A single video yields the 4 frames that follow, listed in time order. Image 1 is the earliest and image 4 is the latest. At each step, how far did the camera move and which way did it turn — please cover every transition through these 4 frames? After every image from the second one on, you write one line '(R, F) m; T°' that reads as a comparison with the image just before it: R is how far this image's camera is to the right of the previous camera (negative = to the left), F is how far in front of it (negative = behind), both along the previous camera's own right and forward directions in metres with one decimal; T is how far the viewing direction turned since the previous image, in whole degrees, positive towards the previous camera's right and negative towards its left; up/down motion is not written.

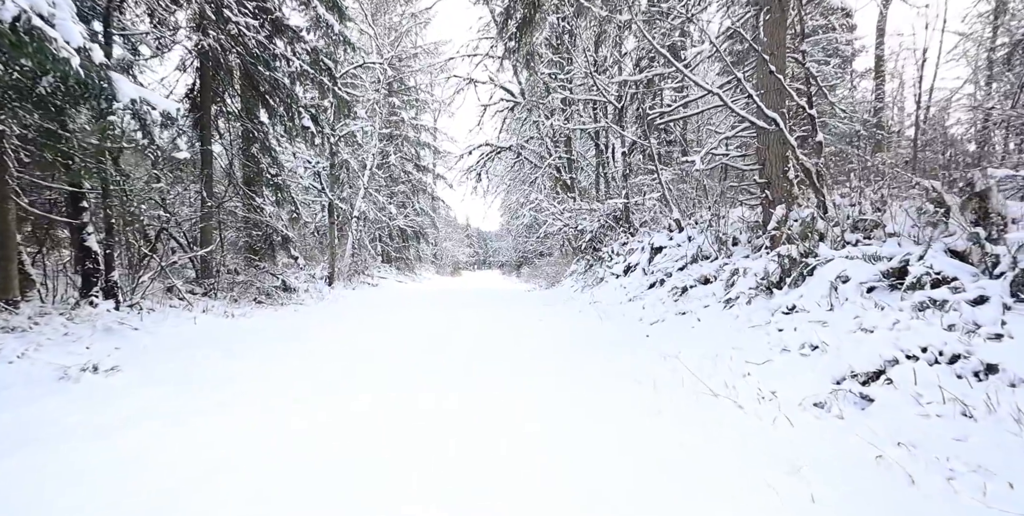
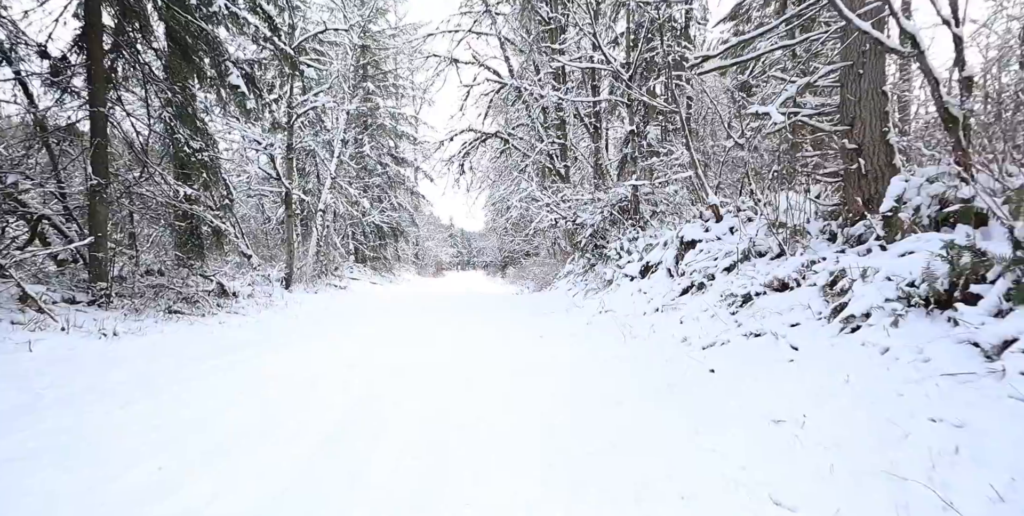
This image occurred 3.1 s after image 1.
(-0.1, +1.7) m; +2°
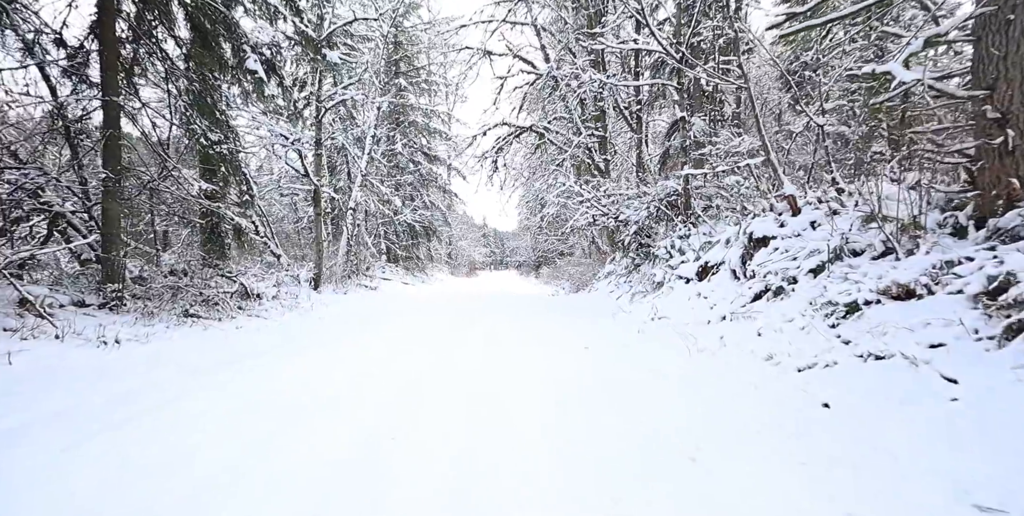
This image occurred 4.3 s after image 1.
(-0.1, +0.7) m; -4°
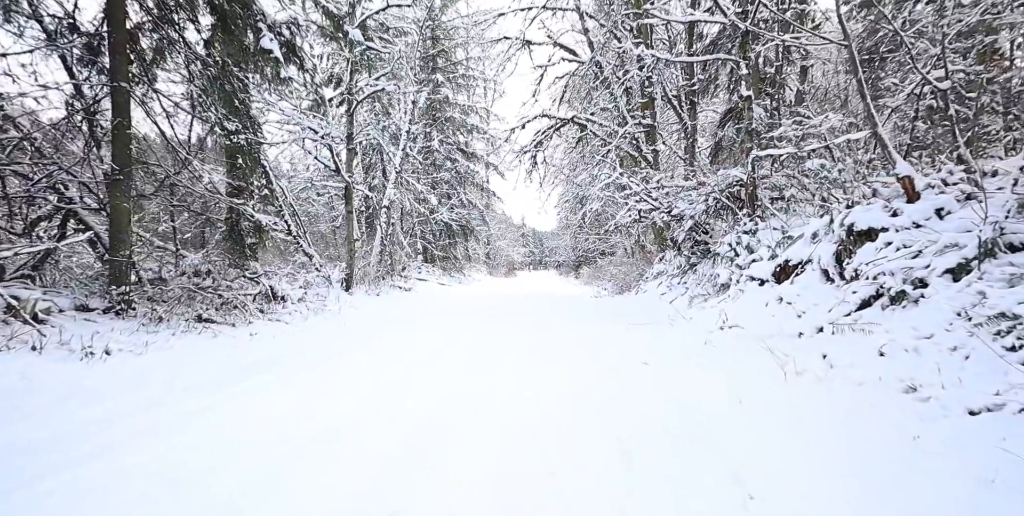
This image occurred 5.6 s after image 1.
(0.0, +0.8) m; -5°
